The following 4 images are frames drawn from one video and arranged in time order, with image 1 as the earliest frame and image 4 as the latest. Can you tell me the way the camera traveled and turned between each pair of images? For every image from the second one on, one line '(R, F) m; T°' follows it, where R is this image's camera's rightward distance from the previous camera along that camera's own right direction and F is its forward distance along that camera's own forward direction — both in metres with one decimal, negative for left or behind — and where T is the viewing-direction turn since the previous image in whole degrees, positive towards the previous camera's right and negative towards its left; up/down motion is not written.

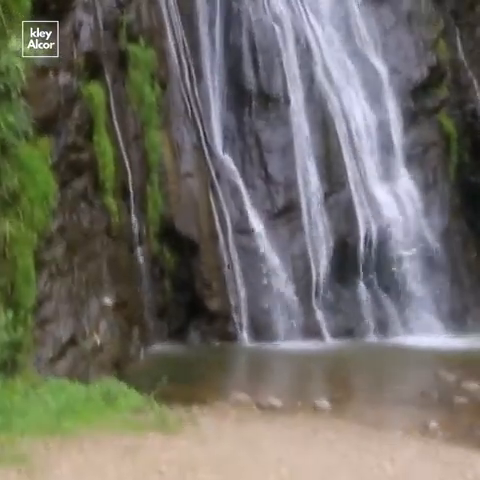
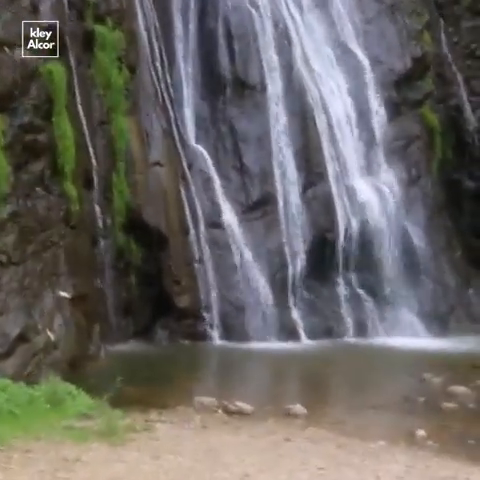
(+0.1, +1.1) m; +1°
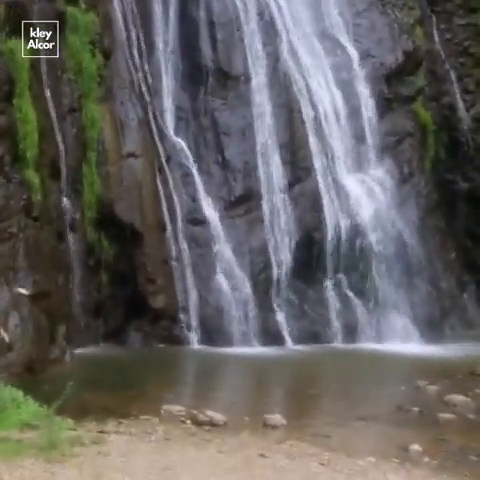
(+0.2, +1.1) m; +1°
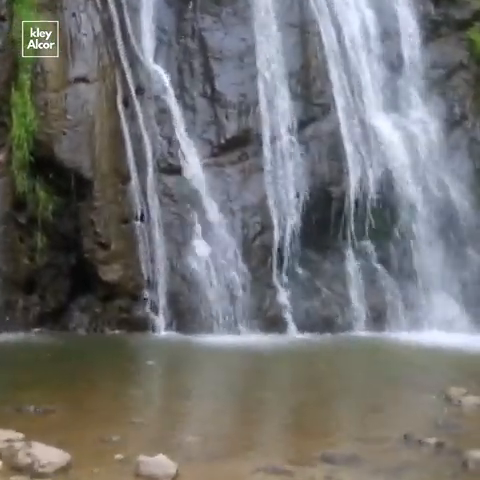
(+1.2, +3.9) m; -5°
